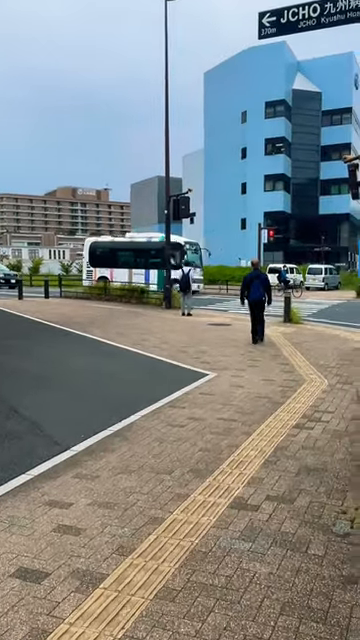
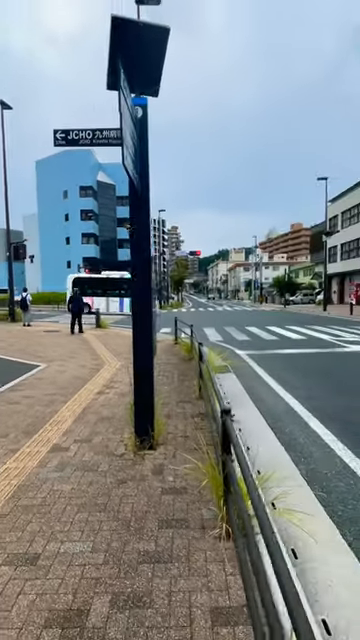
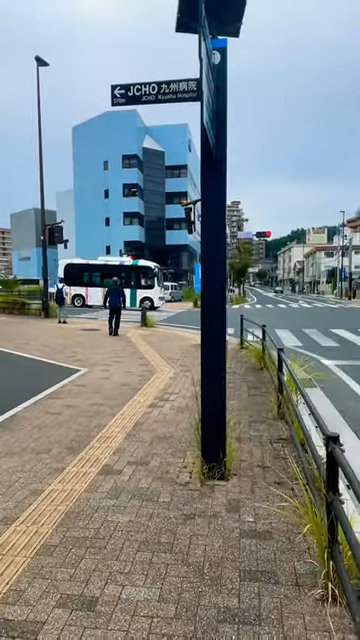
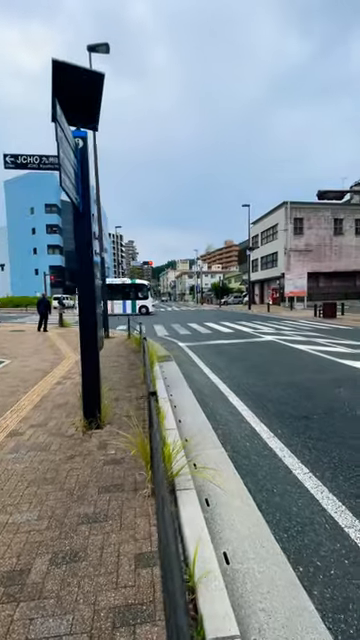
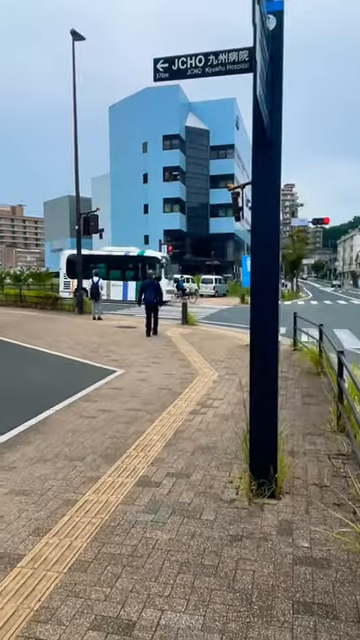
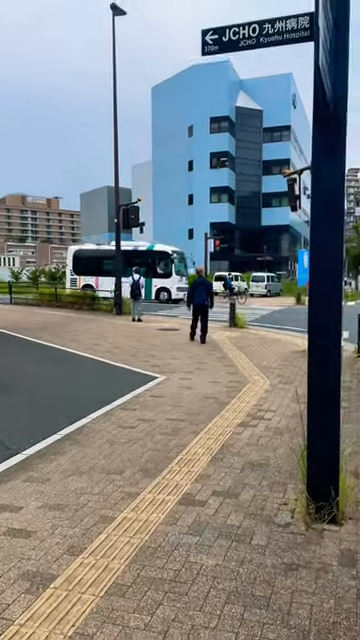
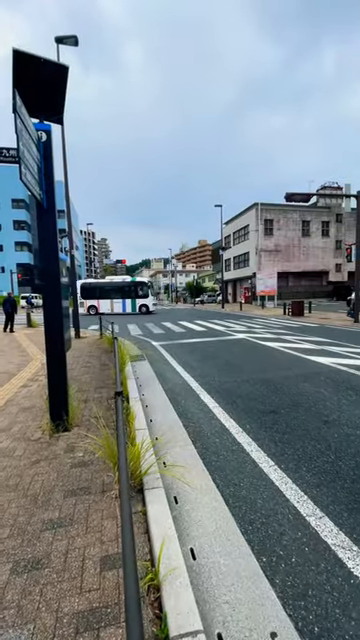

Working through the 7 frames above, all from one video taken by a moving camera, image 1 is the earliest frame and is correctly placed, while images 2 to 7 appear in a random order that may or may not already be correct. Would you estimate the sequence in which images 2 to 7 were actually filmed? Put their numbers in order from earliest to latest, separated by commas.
6, 5, 3, 2, 4, 7
